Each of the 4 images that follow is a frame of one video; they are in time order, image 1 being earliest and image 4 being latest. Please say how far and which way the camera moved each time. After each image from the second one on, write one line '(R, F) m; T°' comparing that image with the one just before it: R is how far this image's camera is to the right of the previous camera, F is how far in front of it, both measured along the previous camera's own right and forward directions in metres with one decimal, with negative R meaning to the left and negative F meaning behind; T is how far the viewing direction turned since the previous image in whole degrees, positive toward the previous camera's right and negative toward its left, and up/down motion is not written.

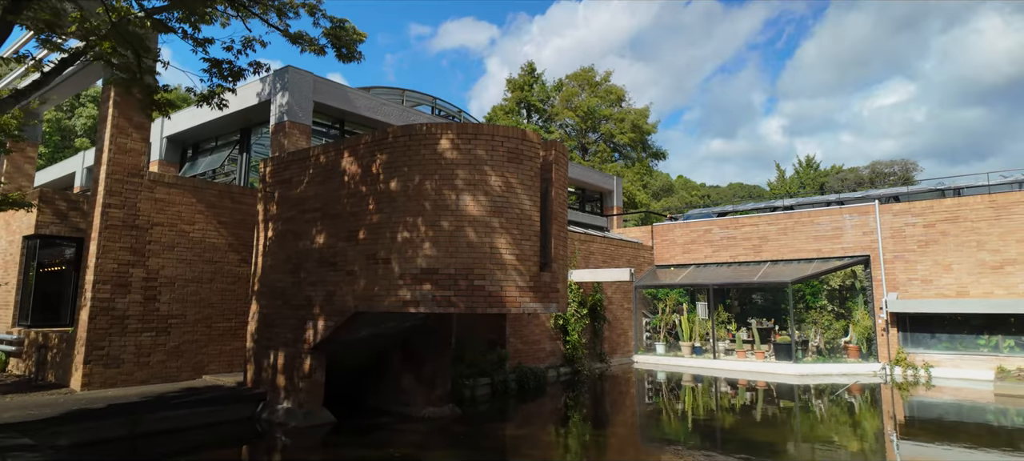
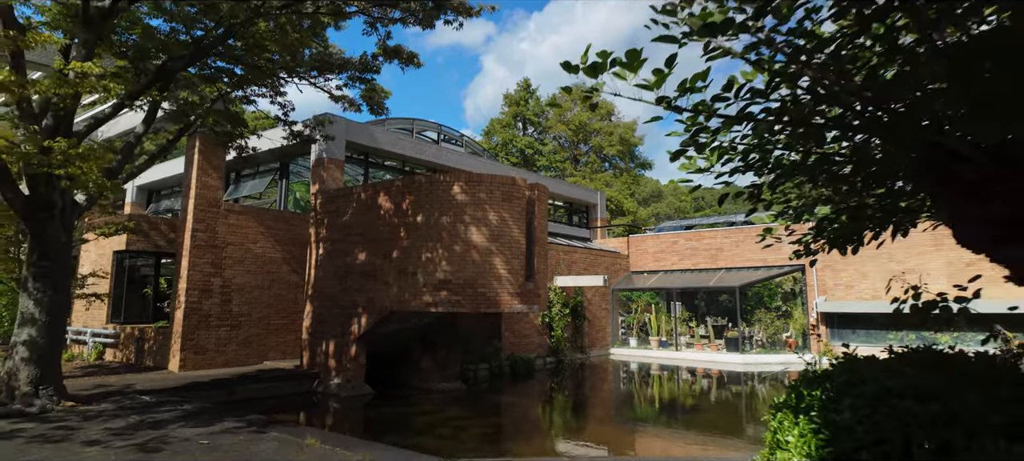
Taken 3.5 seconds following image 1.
(+0.1, -3.1) m; 0°
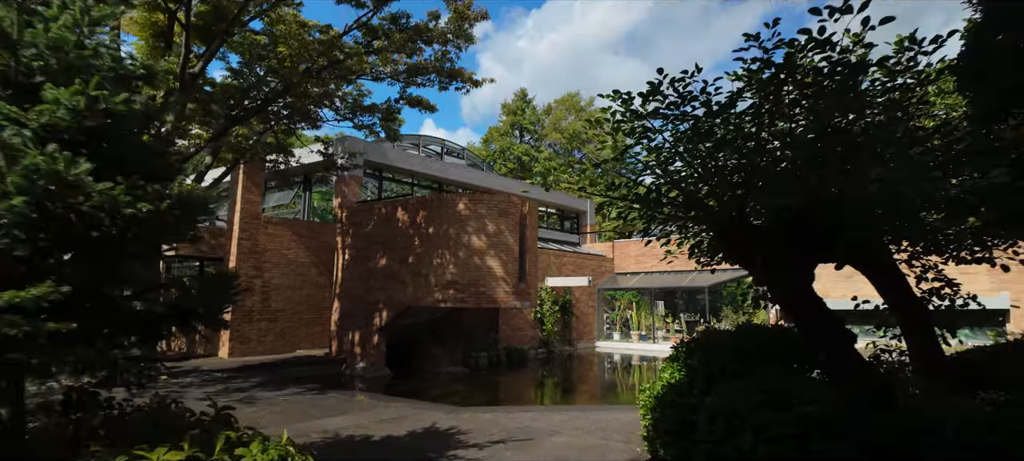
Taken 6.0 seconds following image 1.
(+0.1, -2.5) m; 0°
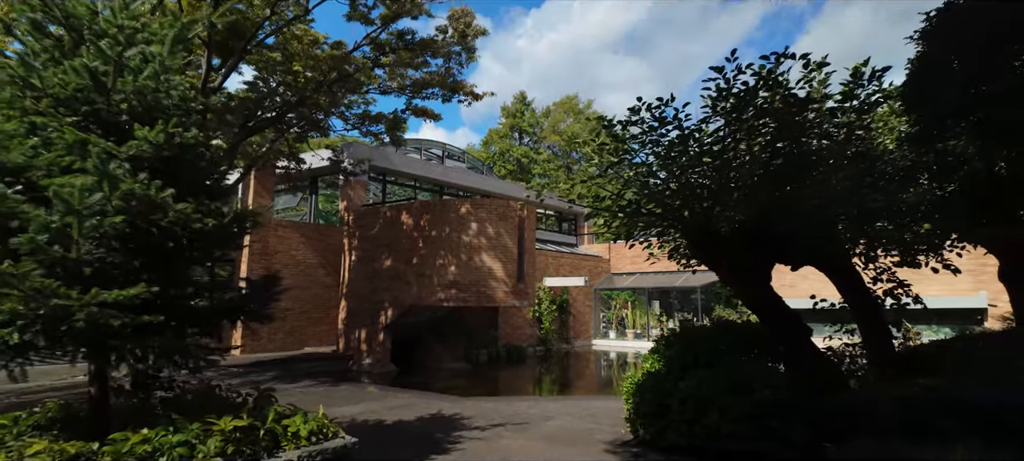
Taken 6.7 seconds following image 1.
(0.0, -0.7) m; 0°
